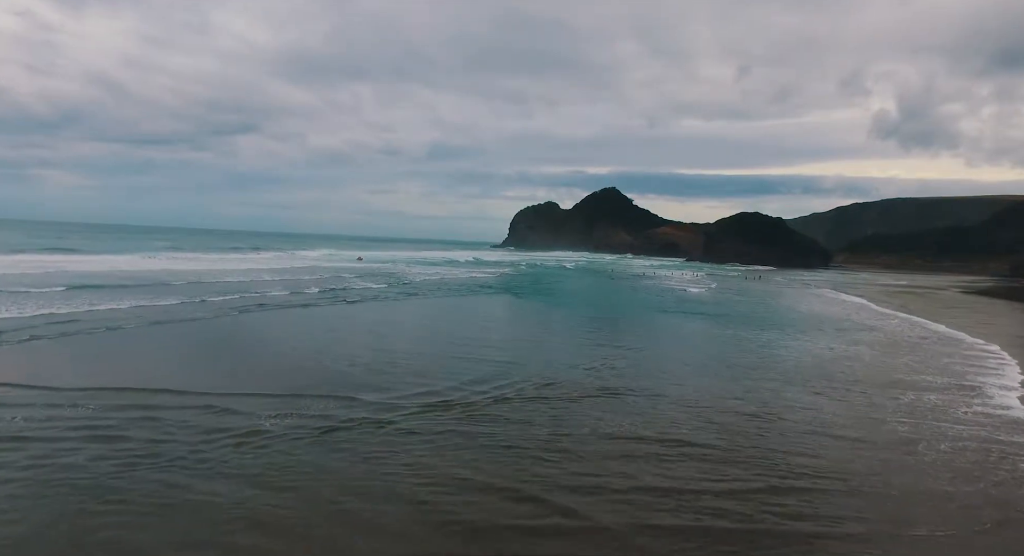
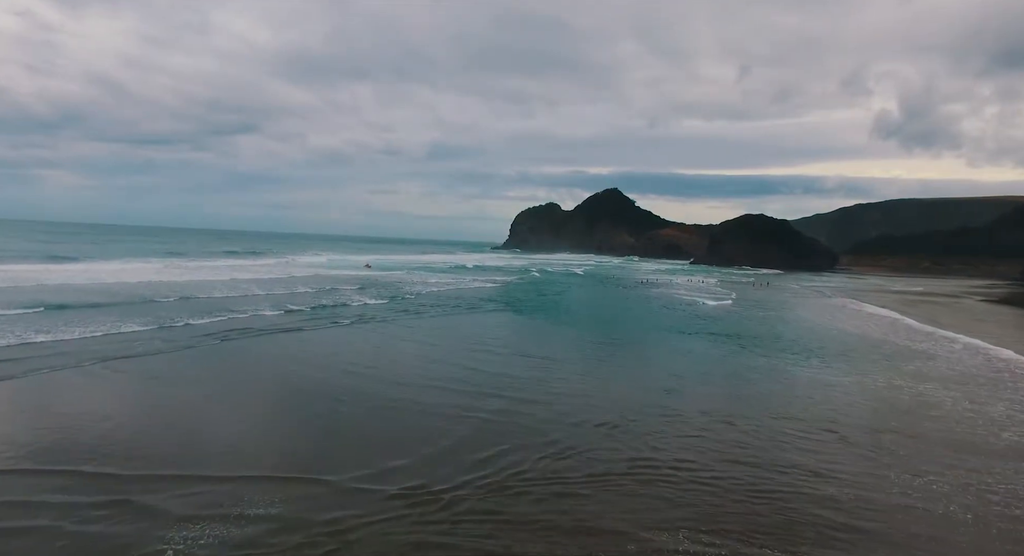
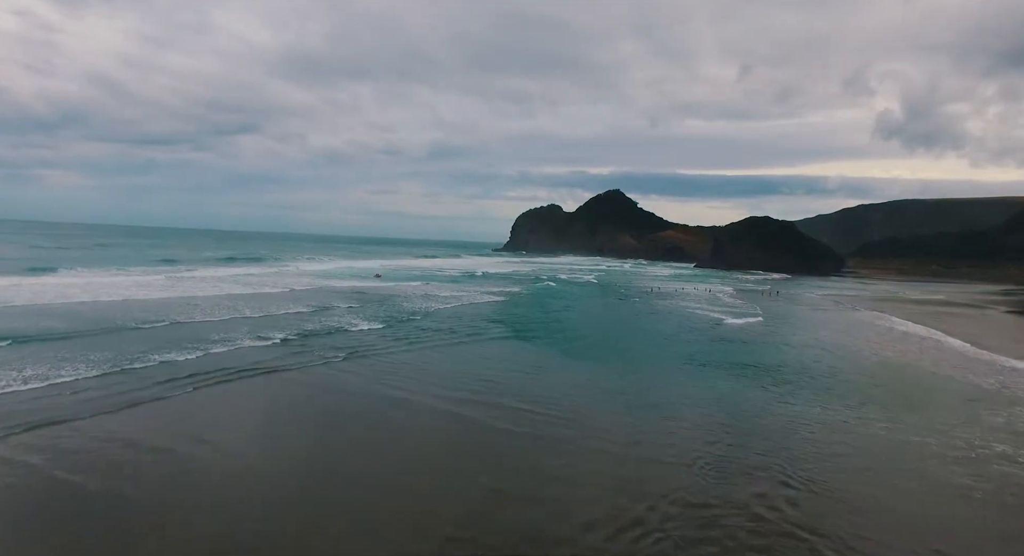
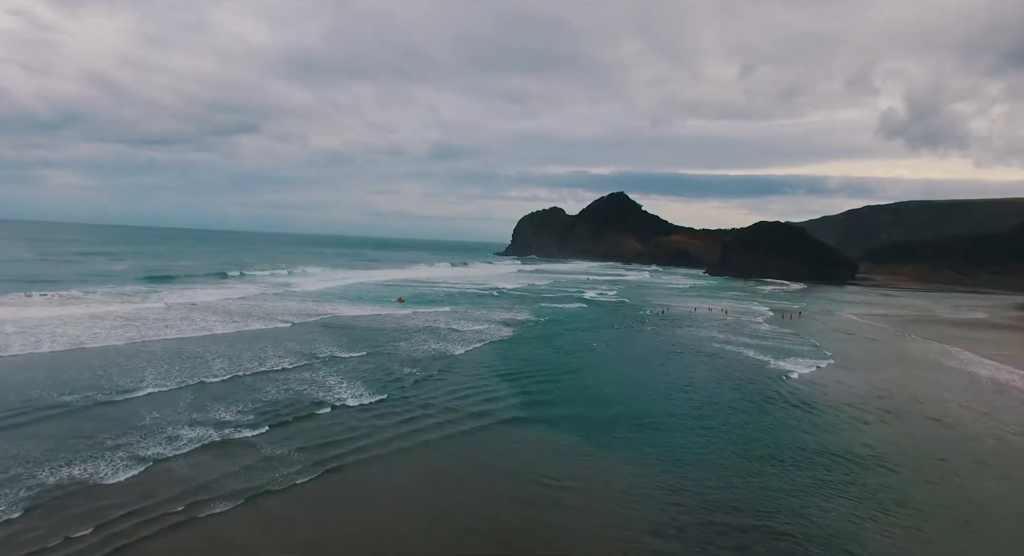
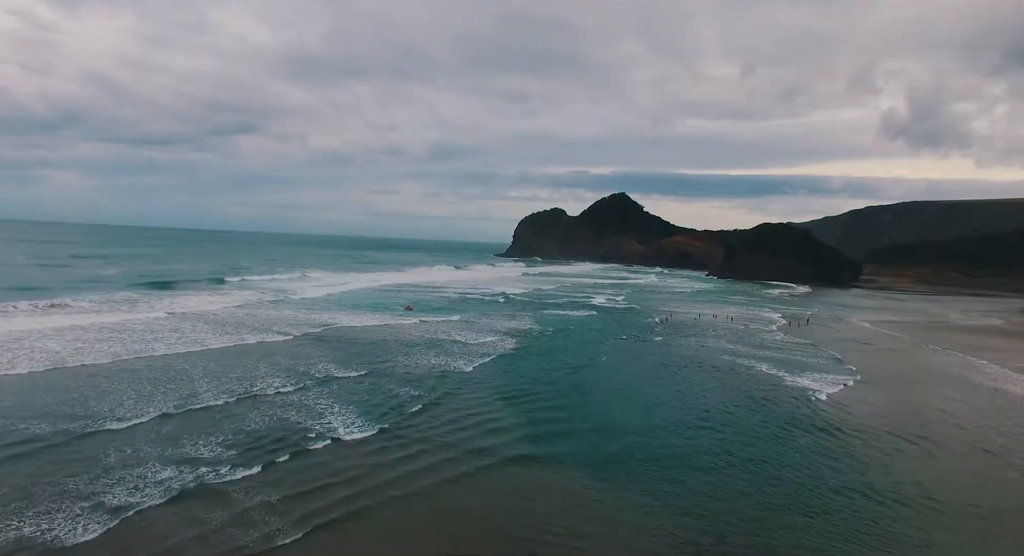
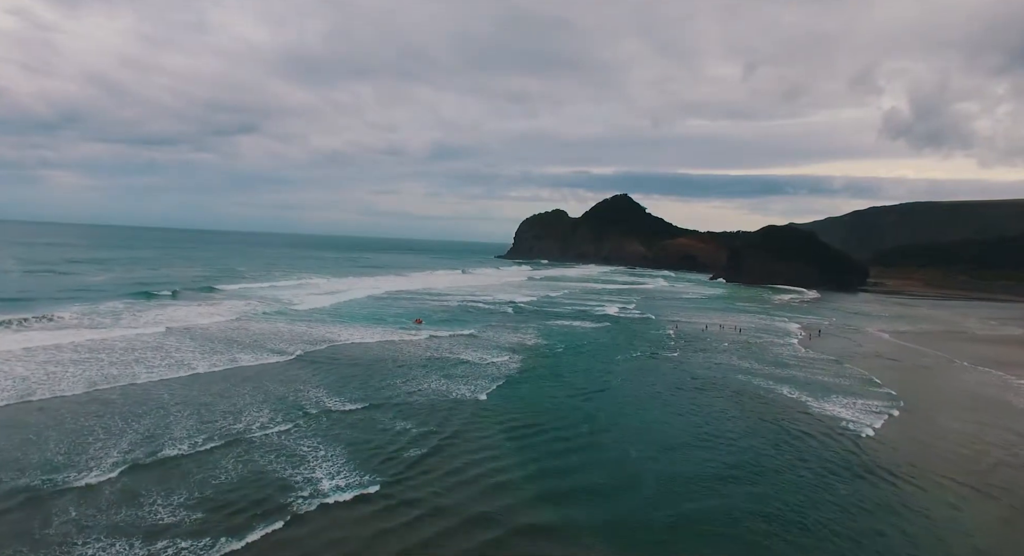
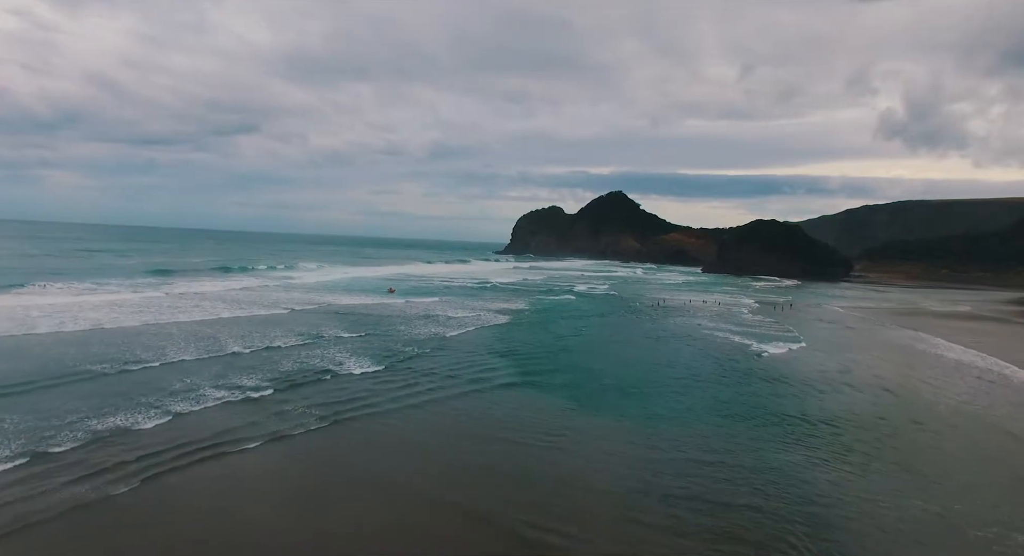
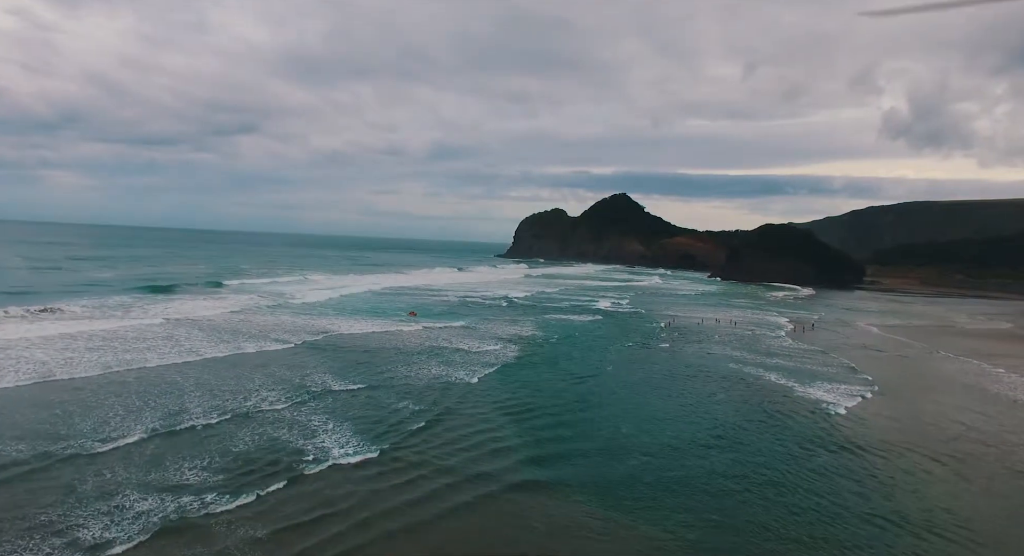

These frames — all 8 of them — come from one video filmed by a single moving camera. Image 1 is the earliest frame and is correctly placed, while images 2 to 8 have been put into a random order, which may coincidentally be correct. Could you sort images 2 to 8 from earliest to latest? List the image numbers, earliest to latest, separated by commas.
2, 3, 7, 4, 5, 8, 6
